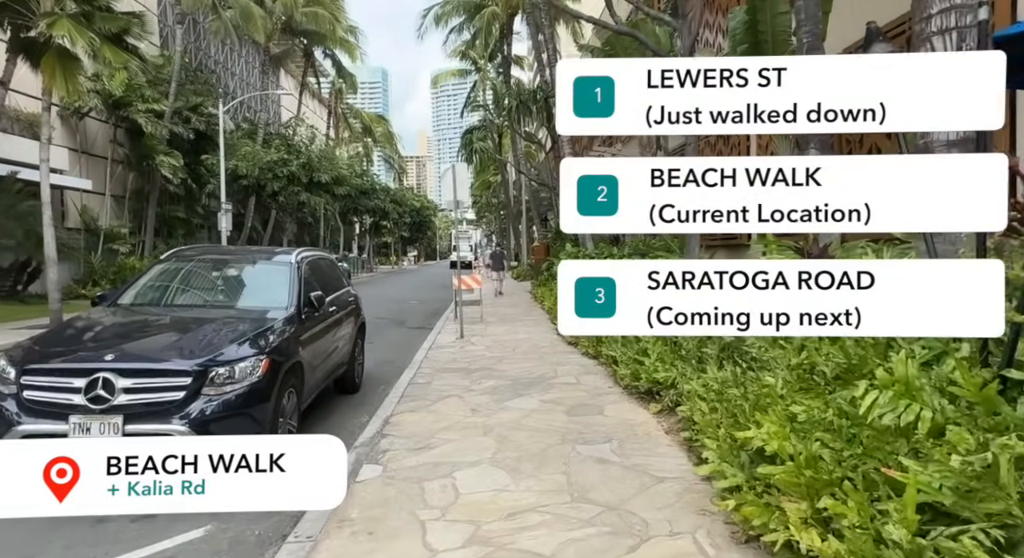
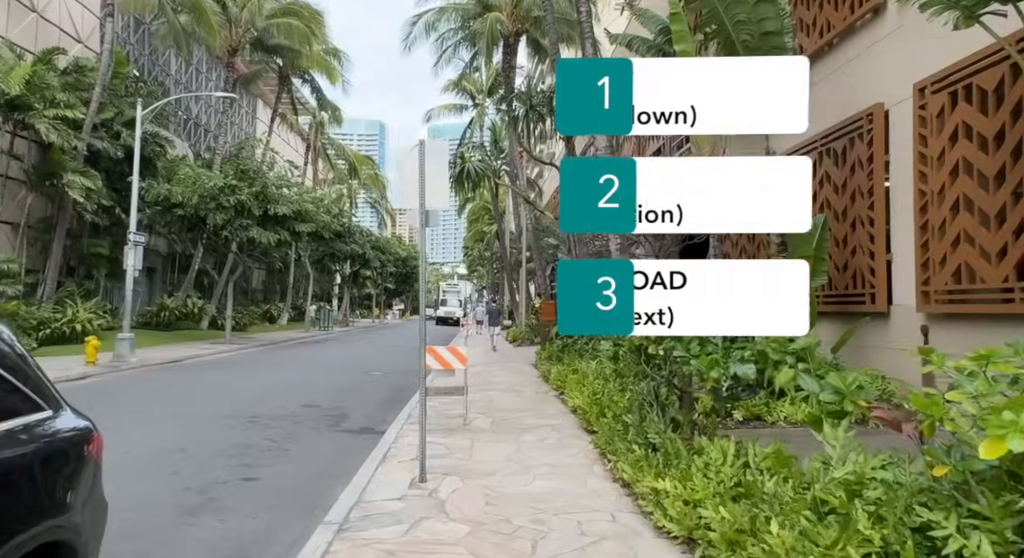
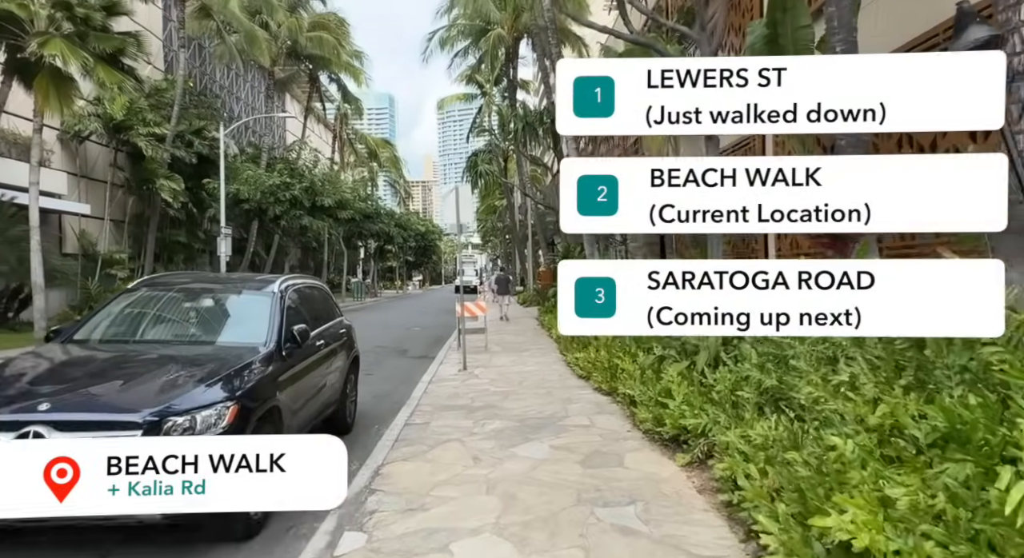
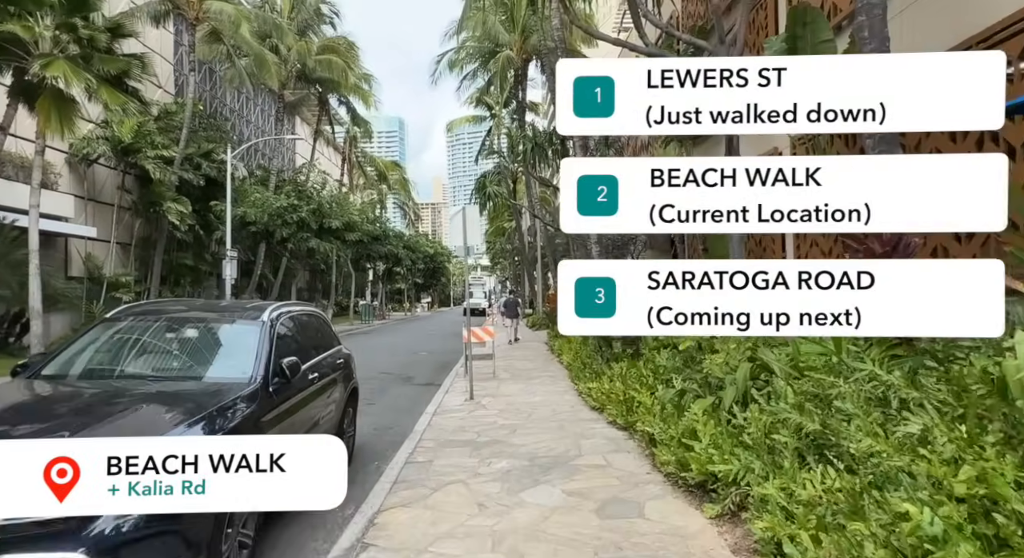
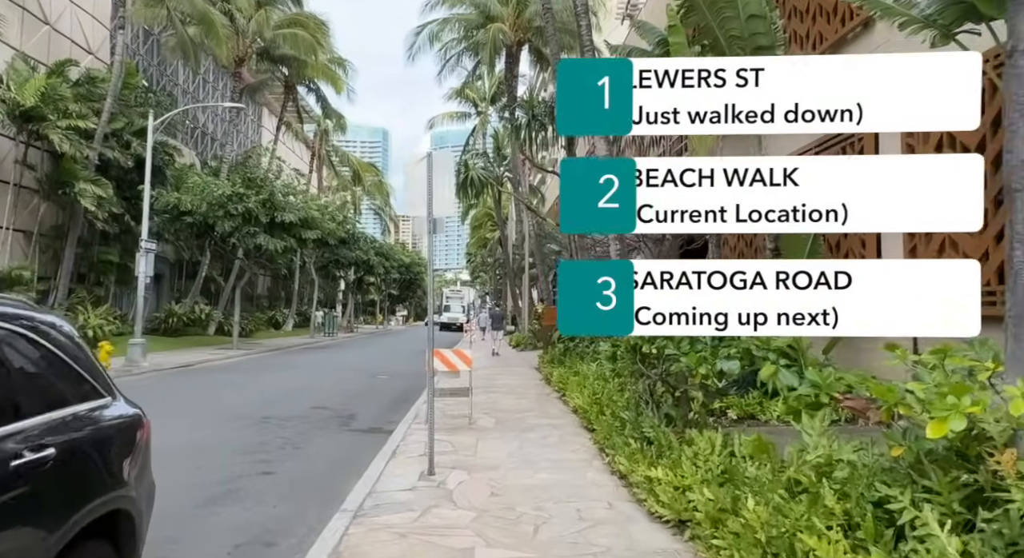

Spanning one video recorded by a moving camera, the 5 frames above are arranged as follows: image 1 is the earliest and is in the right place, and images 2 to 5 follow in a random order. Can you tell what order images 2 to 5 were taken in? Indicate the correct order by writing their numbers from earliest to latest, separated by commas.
3, 4, 5, 2
